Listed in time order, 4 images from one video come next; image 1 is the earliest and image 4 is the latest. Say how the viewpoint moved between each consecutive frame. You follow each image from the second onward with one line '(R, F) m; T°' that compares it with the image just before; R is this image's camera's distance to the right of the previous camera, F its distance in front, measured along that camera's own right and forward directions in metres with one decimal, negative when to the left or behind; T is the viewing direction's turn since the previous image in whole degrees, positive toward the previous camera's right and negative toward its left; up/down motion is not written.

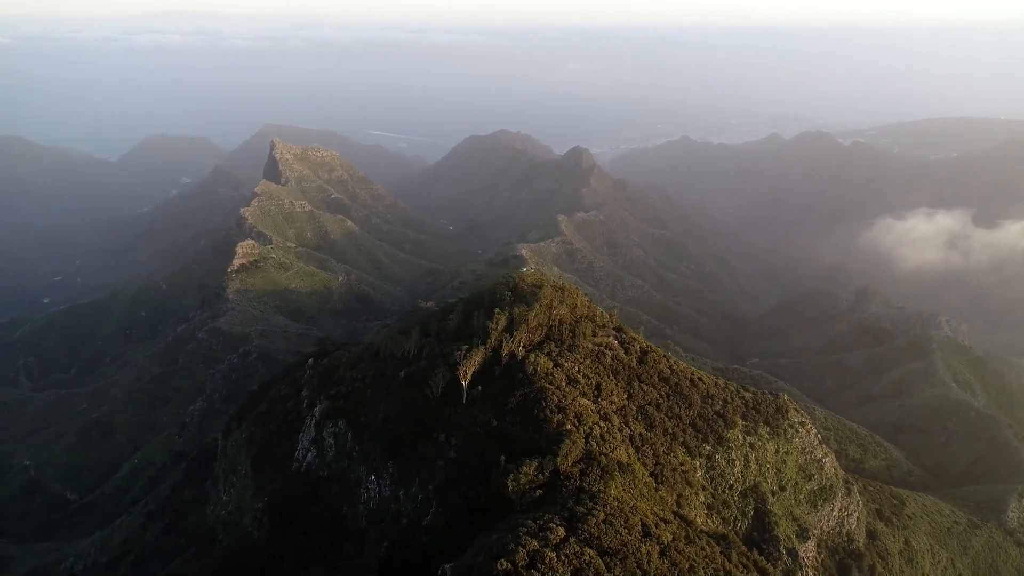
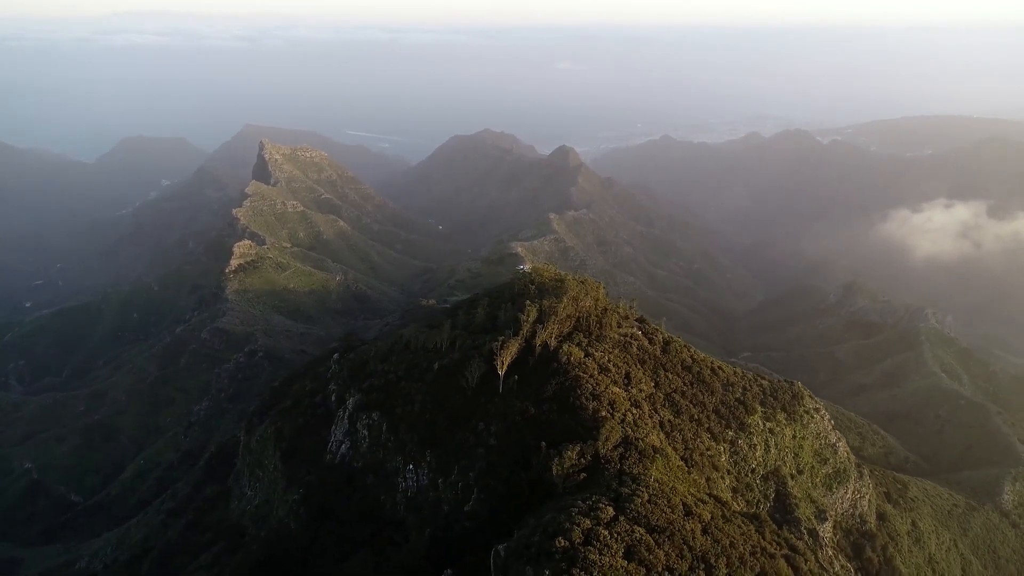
(-3.2, -1.0) m; +2°
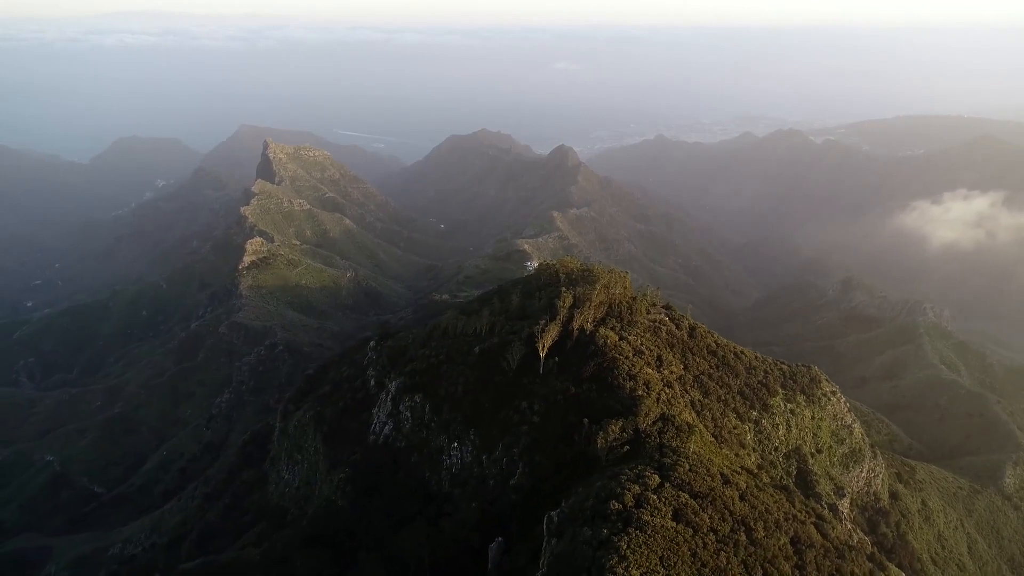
(-3.1, -2.1) m; +1°
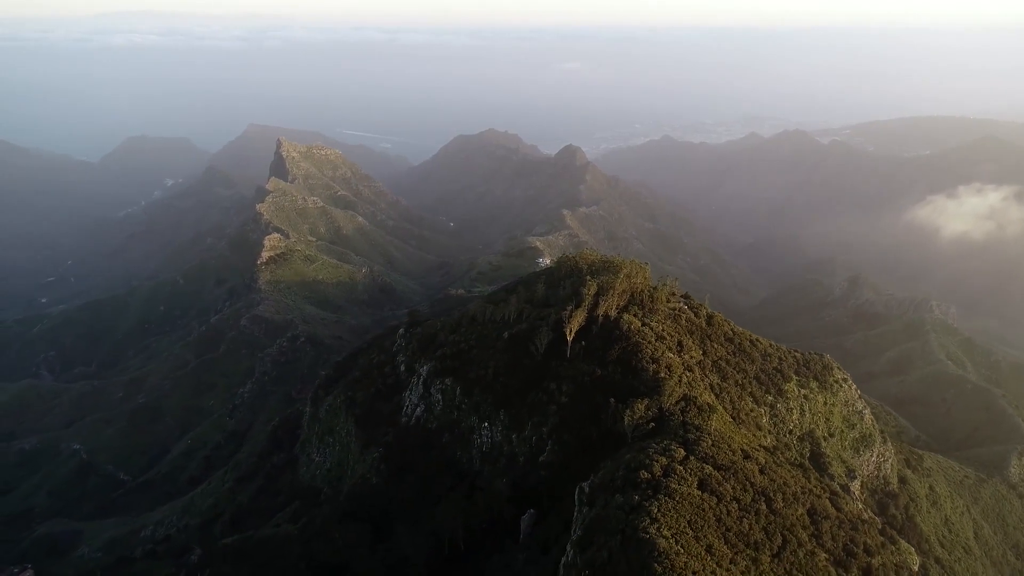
(-1.7, -2.1) m; 0°
